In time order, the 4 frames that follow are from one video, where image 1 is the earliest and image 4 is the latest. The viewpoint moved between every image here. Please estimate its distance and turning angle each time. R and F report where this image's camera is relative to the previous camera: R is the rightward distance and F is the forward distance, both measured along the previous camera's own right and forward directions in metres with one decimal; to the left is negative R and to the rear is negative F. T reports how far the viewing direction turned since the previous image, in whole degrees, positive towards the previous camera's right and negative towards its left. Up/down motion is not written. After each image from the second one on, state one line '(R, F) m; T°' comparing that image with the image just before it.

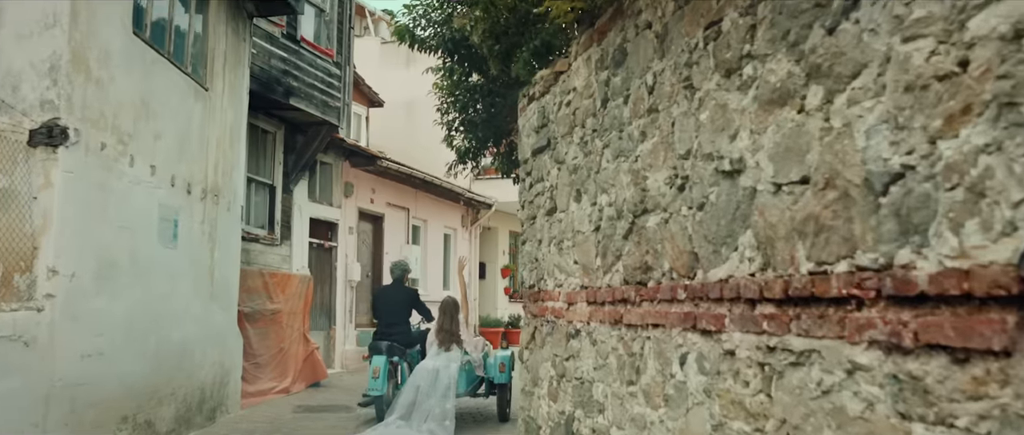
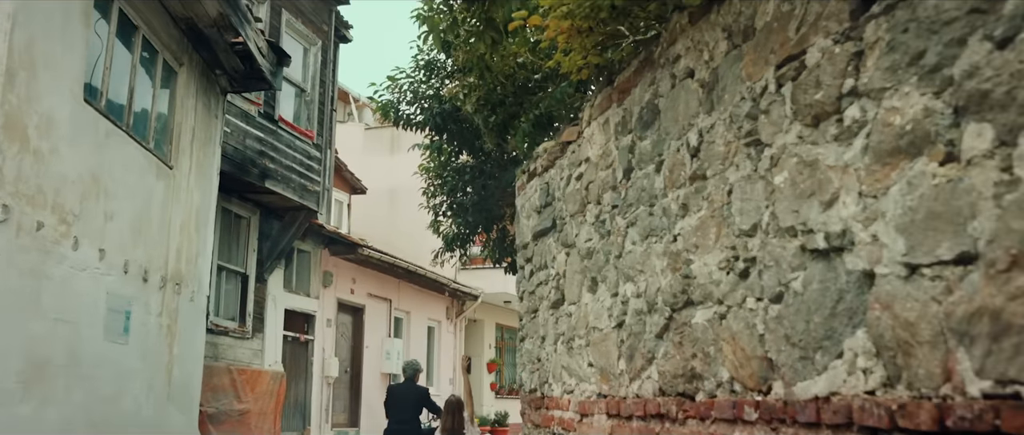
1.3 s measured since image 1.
(-0.1, +1.0) m; +1°
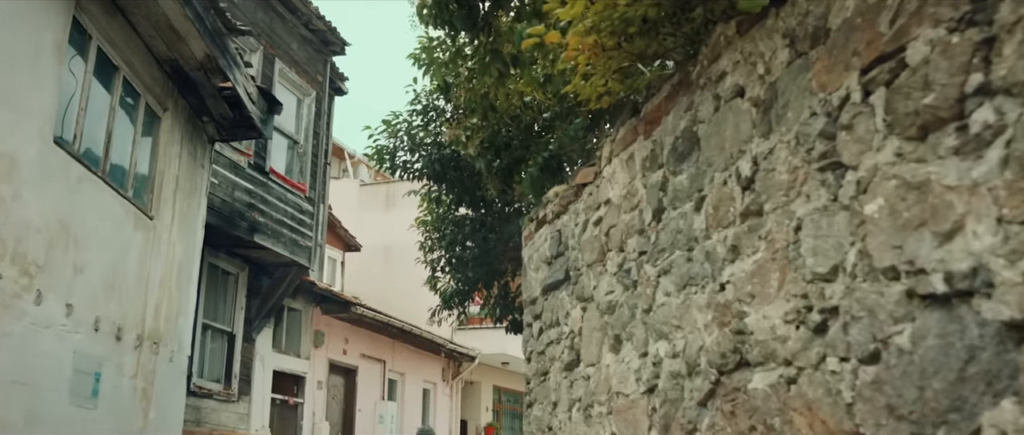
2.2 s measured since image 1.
(-0.1, +0.6) m; 0°
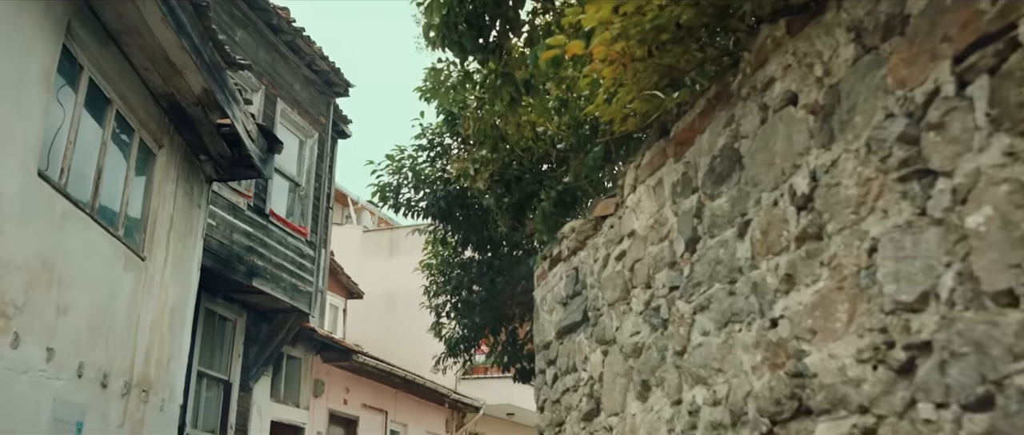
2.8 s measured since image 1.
(0.0, +0.4) m; 0°
